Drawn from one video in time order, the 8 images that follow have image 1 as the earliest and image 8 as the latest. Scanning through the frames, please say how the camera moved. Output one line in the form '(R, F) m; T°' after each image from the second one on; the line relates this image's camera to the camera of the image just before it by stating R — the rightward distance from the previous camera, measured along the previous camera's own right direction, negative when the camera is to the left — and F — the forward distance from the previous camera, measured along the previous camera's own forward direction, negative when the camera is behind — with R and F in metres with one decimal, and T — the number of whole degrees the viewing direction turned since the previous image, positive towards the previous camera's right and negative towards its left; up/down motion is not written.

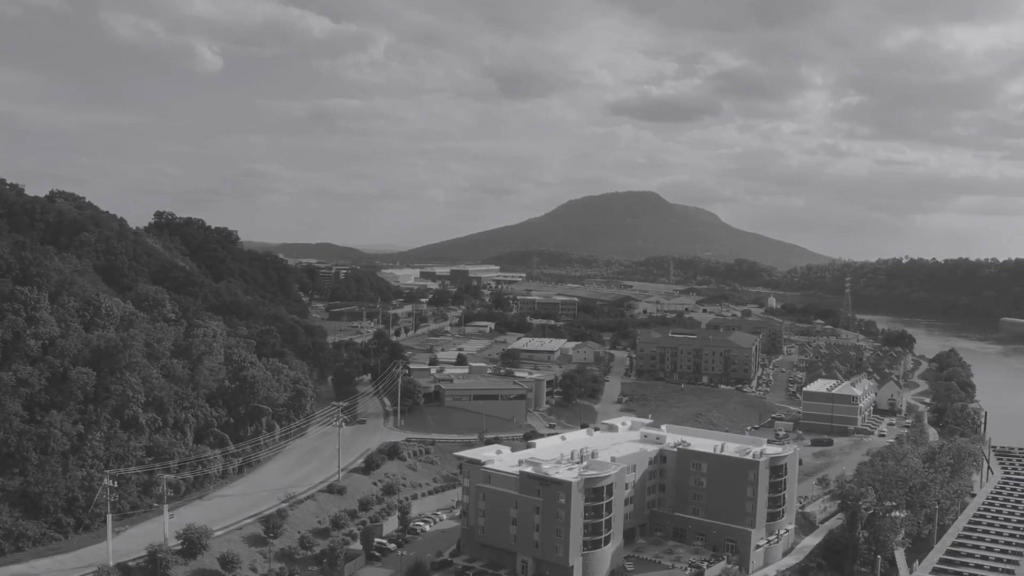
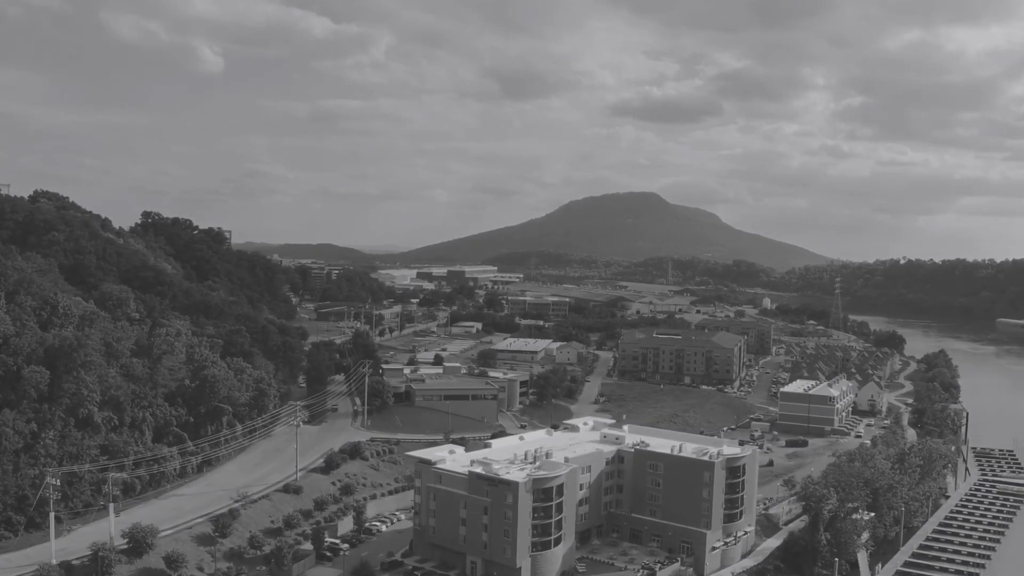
(+1.3, +0.1) m; 0°
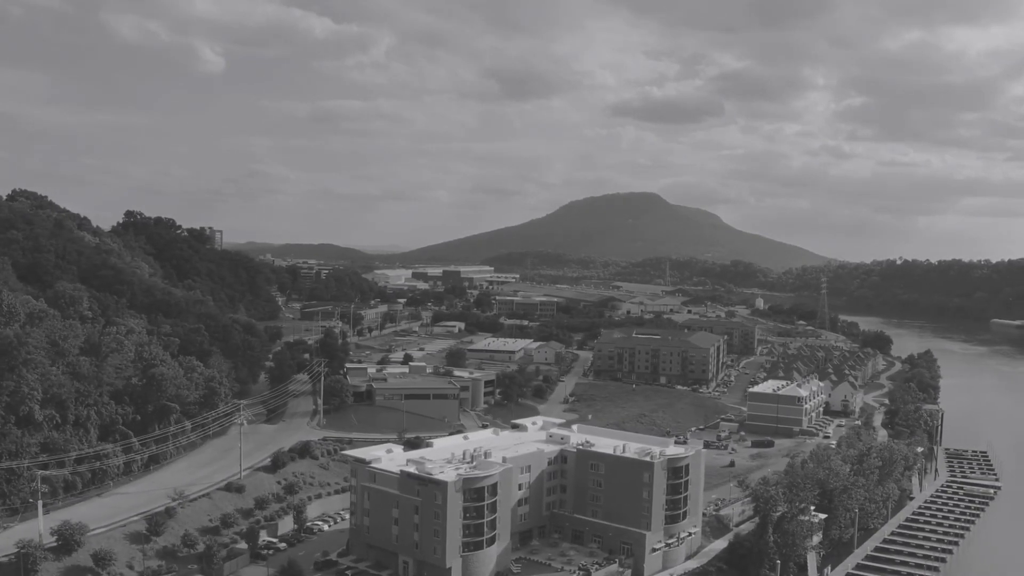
(+1.7, +0.2) m; 0°
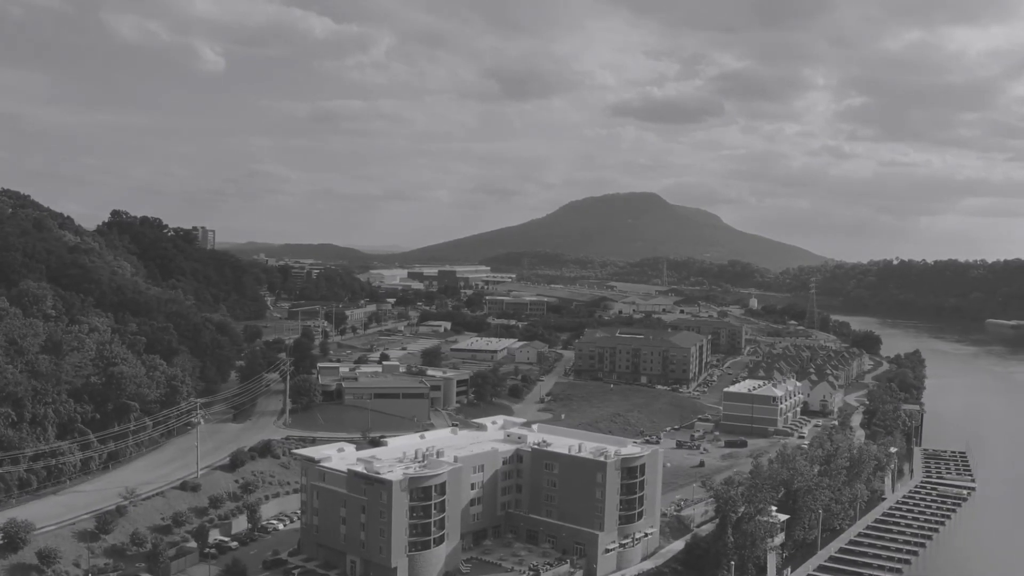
(+1.3, +0.1) m; 0°
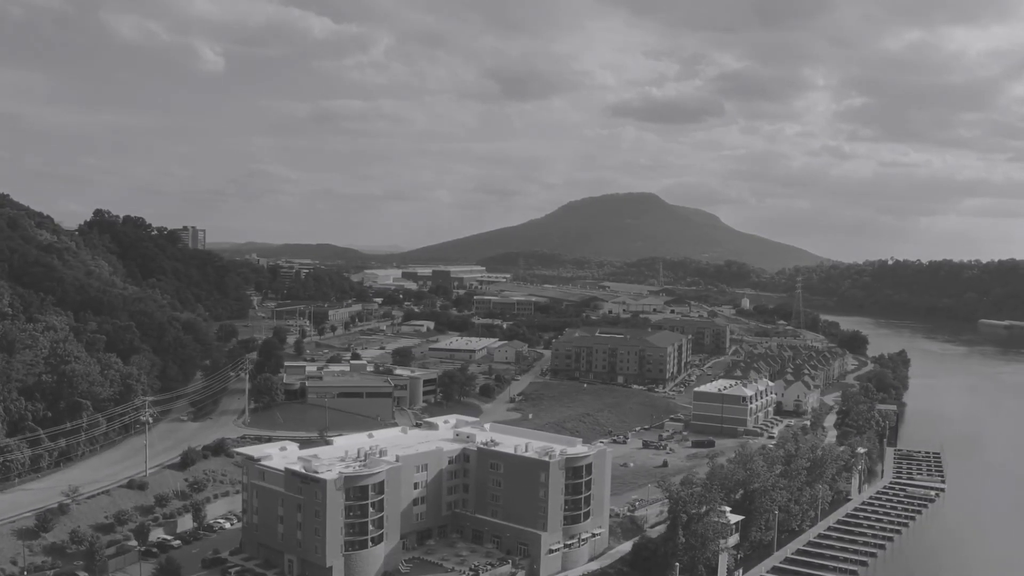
(+1.5, +0.1) m; 0°
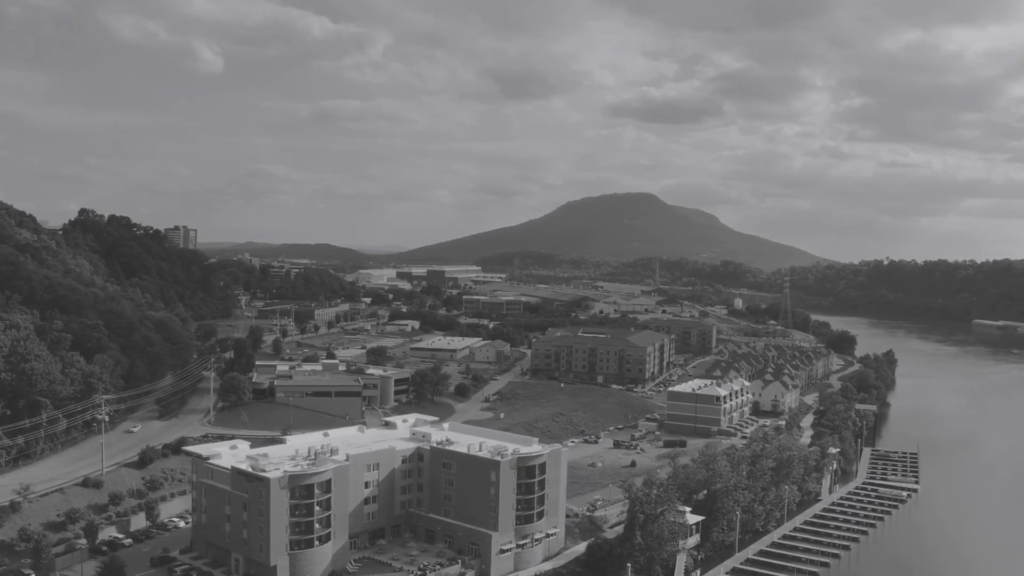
(+1.3, +0.1) m; 0°
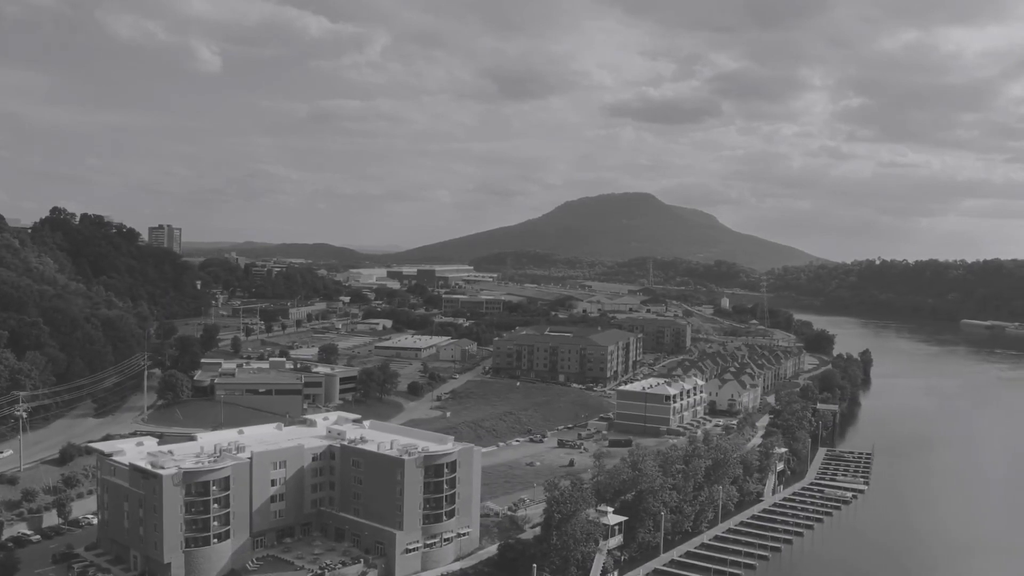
(+2.5, +0.1) m; 0°
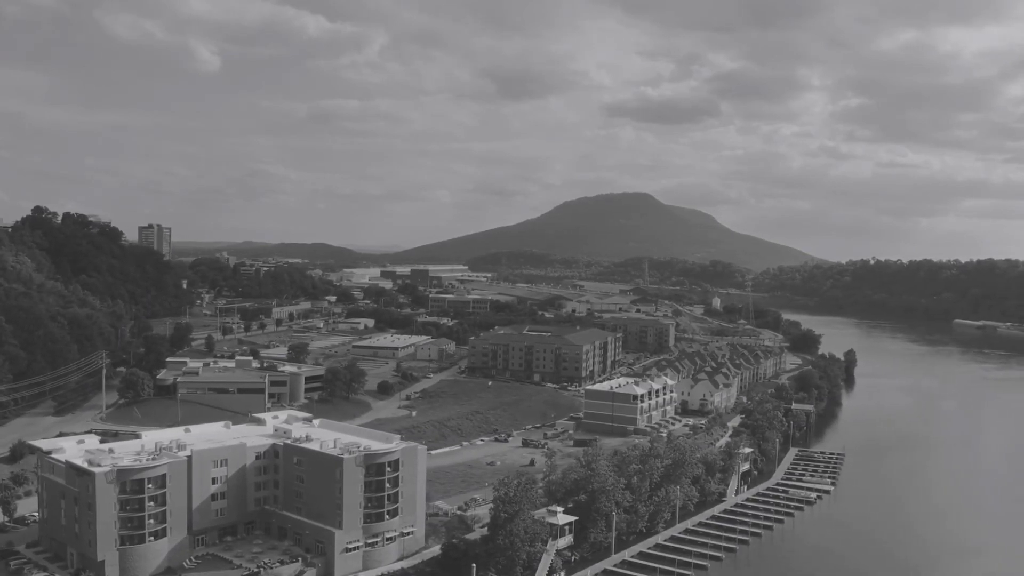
(+1.6, 0.0) m; 0°
